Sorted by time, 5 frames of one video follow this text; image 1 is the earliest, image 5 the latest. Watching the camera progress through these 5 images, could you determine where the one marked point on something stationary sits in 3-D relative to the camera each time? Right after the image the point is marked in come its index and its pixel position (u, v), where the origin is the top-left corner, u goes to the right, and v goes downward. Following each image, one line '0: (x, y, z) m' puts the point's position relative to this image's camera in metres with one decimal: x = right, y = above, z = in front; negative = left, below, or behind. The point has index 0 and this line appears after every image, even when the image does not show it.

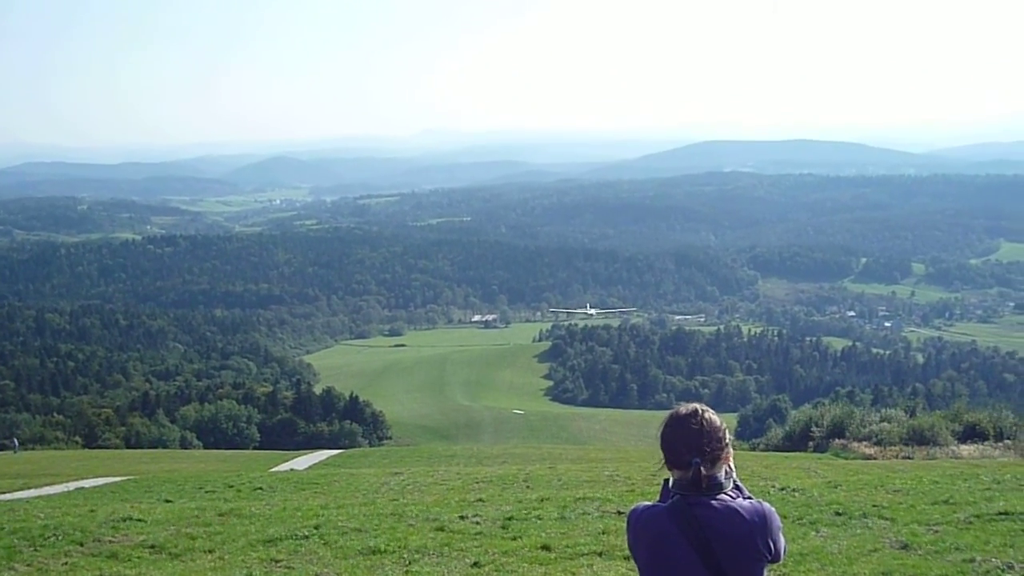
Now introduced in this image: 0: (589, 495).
0: (+1.7, -4.6, +19.5) m
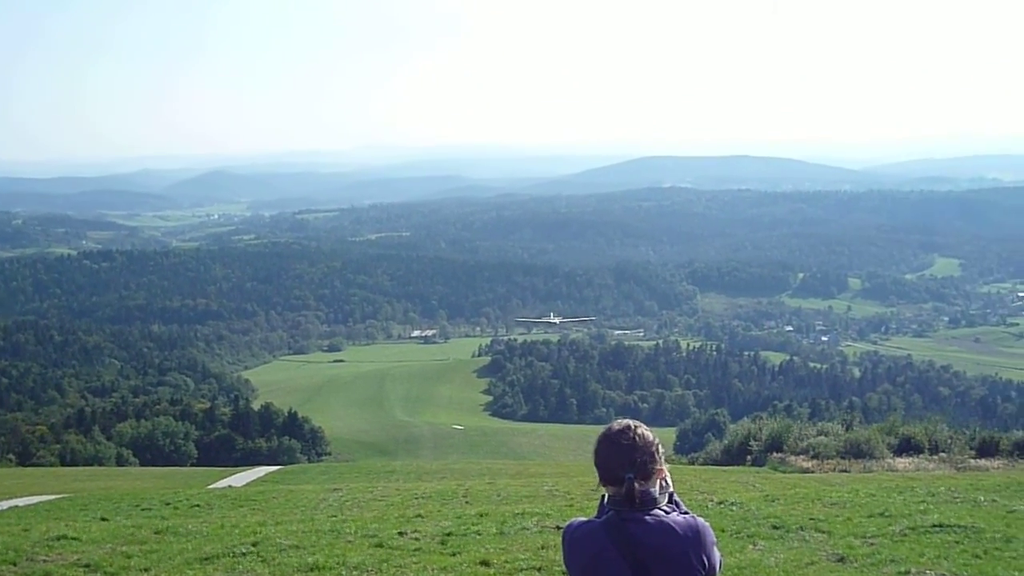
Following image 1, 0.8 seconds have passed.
0: (+0.4, -4.9, +19.4) m
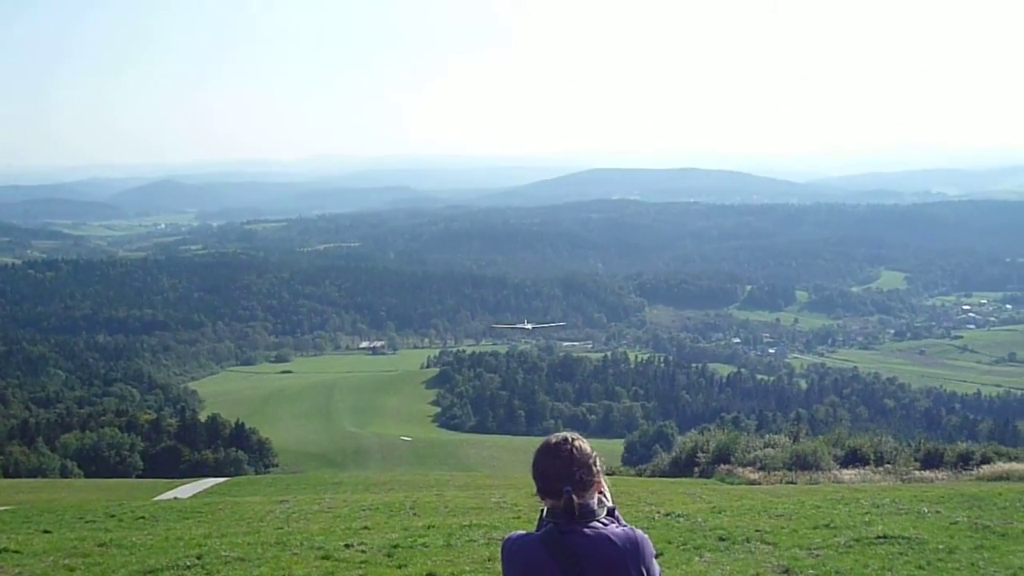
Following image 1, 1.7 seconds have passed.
0: (-0.8, -5.2, +19.4) m
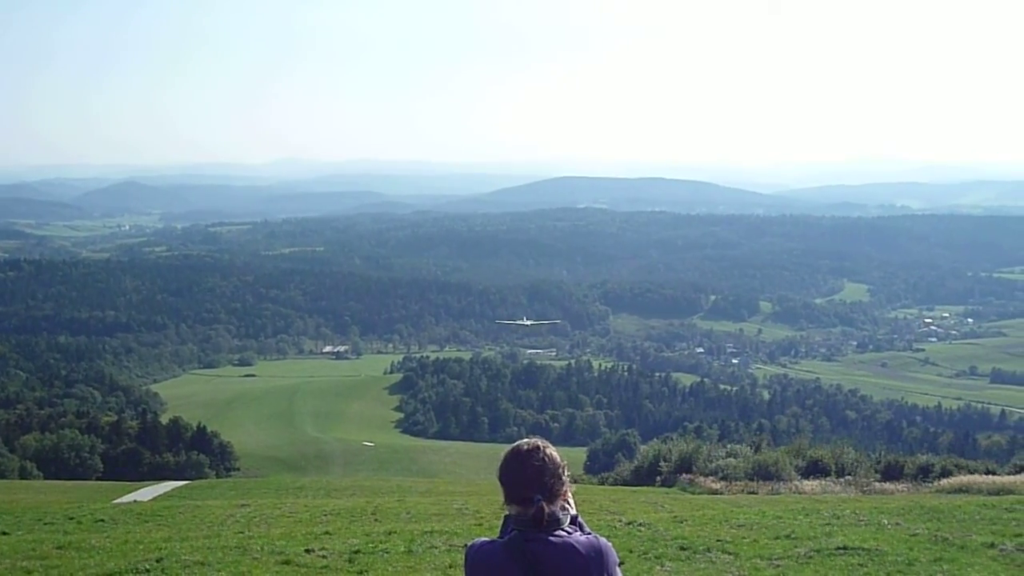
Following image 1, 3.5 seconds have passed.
0: (-1.7, -5.3, +19.4) m
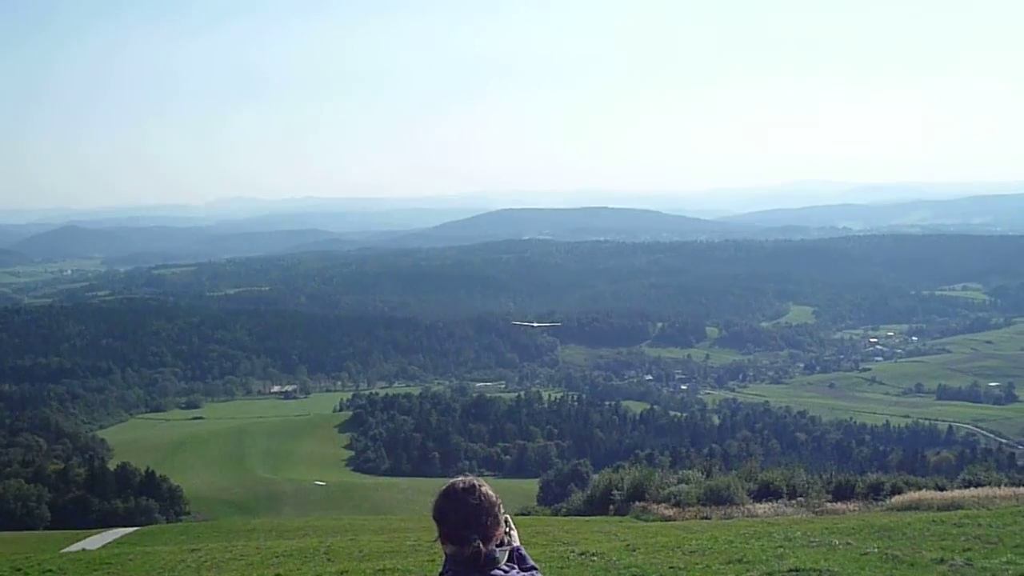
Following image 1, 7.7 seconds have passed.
0: (-2.7, -6.1, +19.3) m
